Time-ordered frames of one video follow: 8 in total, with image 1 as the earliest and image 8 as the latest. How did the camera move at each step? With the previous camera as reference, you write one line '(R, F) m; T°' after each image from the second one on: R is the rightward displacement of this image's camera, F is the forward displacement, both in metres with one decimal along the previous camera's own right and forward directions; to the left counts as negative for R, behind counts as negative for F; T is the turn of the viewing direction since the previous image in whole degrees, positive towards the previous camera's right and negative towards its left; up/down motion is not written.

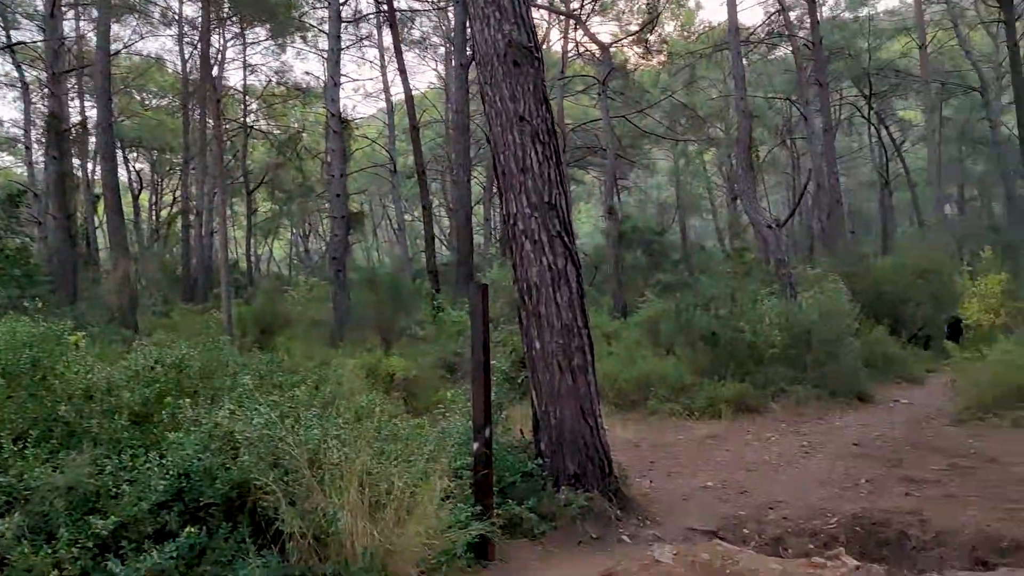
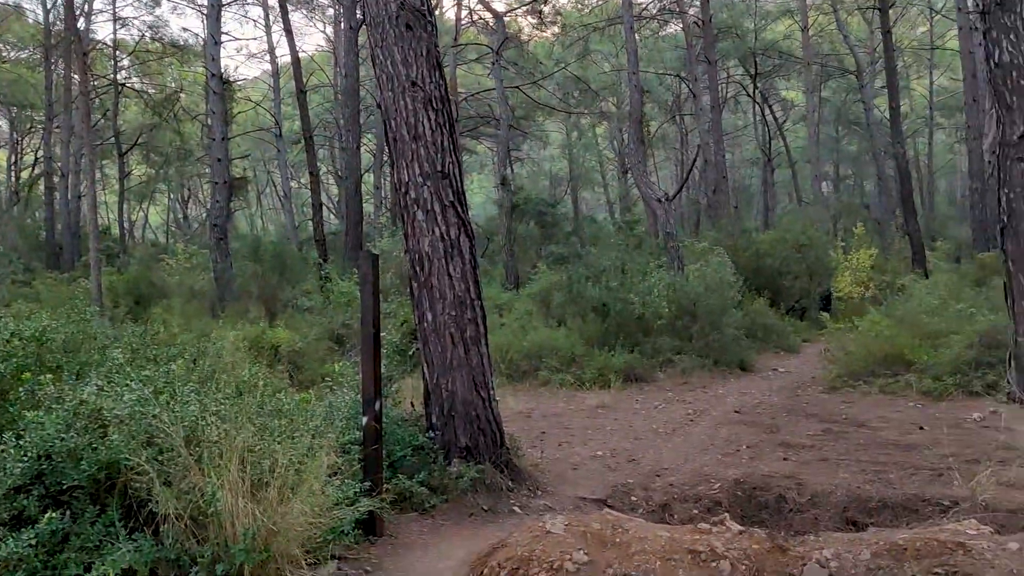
(0.0, +0.1) m; +7°
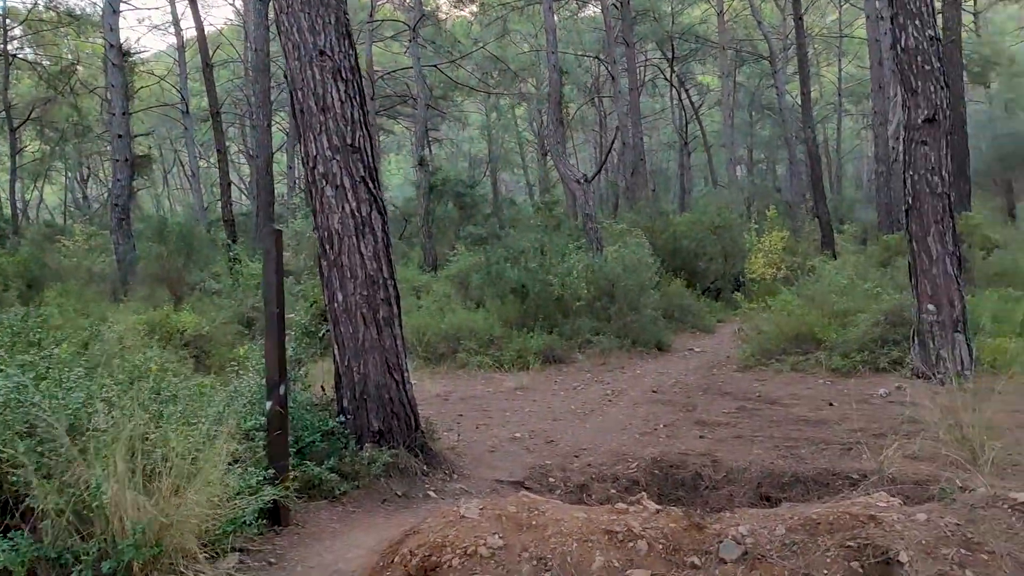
(0.0, +0.1) m; +5°
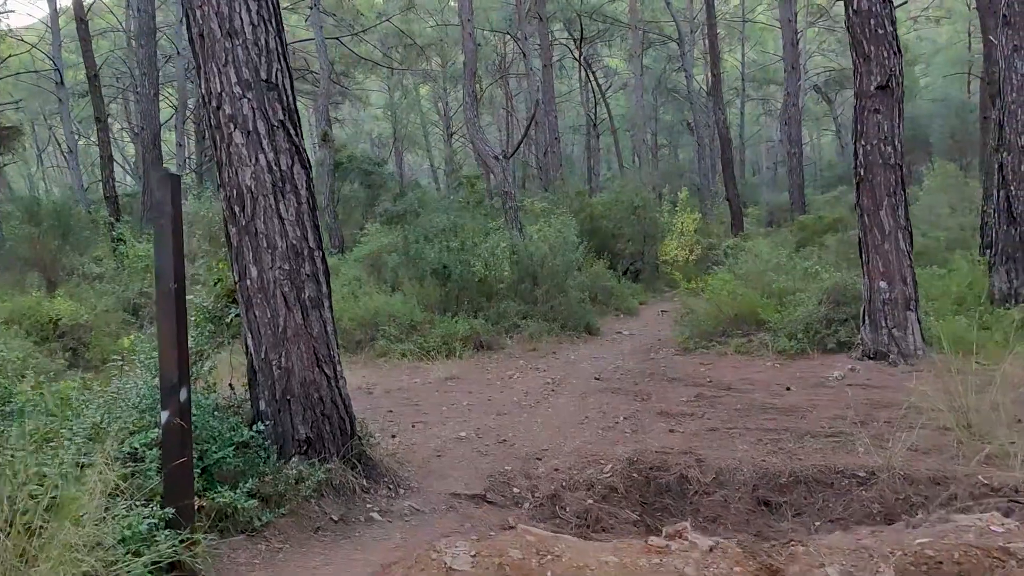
(-0.2, +0.8) m; +7°
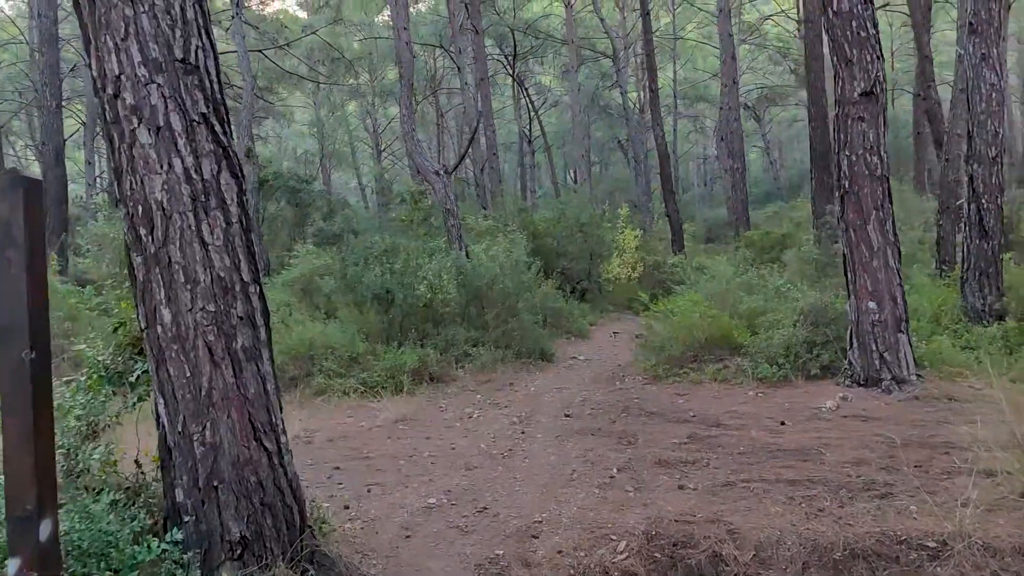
(-0.2, +0.8) m; +5°
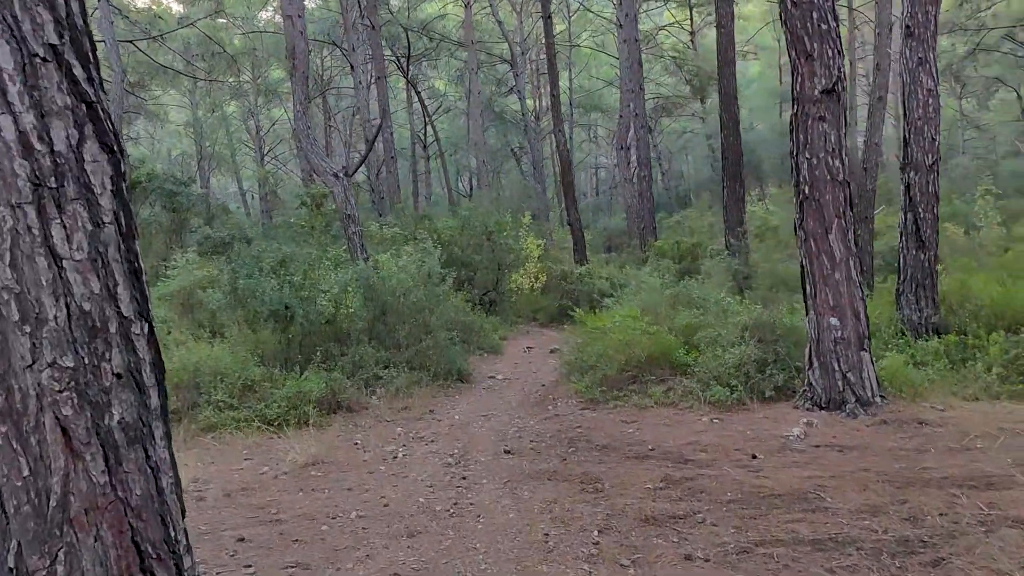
(-0.3, +0.9) m; +7°
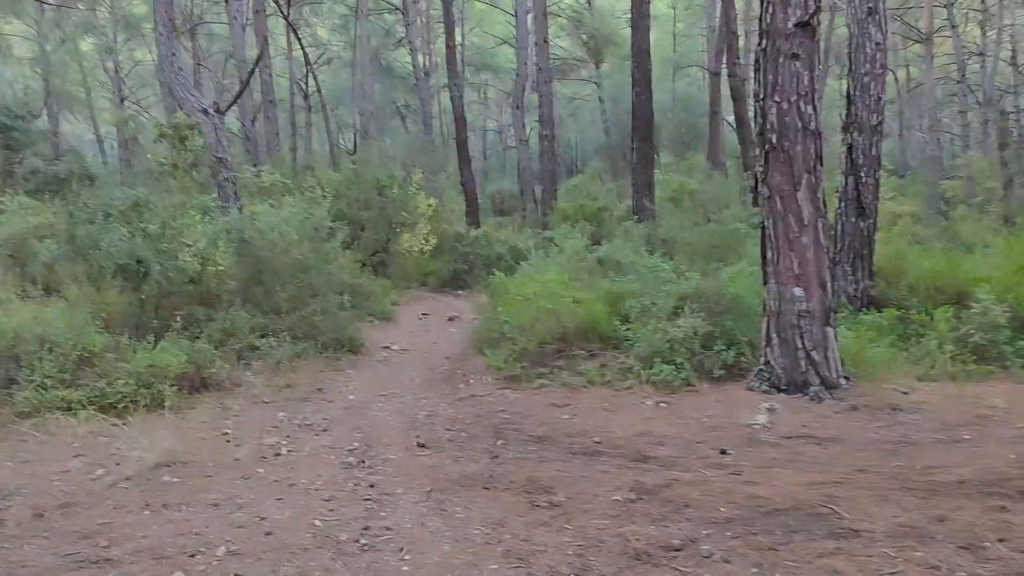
(-0.2, +1.1) m; +8°
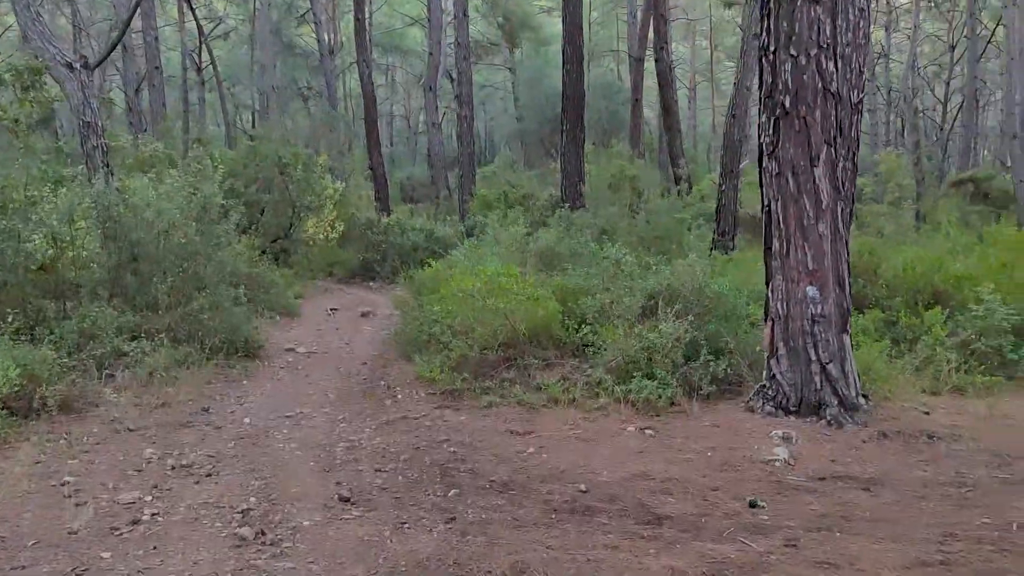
(-0.2, +1.2) m; +6°
